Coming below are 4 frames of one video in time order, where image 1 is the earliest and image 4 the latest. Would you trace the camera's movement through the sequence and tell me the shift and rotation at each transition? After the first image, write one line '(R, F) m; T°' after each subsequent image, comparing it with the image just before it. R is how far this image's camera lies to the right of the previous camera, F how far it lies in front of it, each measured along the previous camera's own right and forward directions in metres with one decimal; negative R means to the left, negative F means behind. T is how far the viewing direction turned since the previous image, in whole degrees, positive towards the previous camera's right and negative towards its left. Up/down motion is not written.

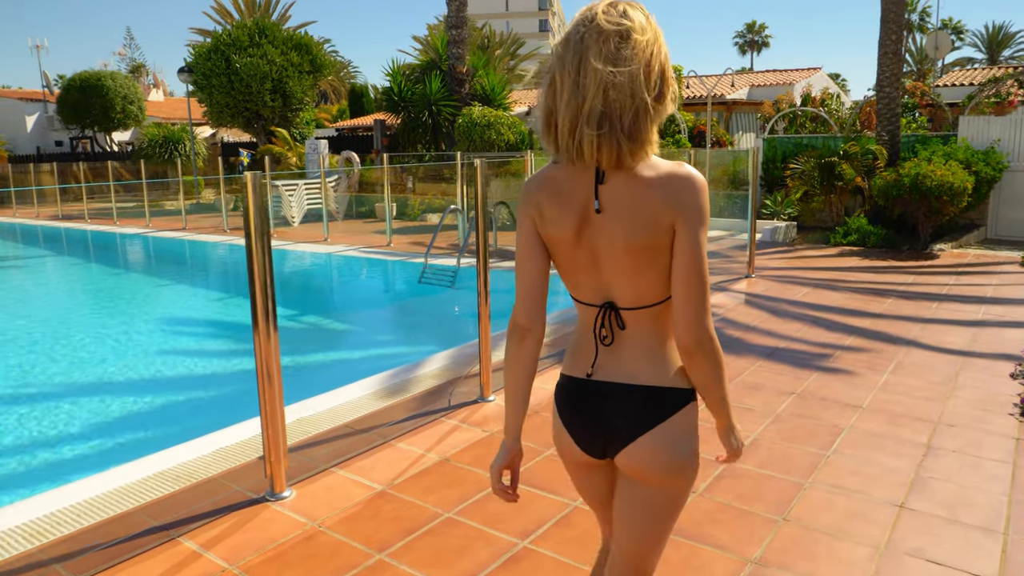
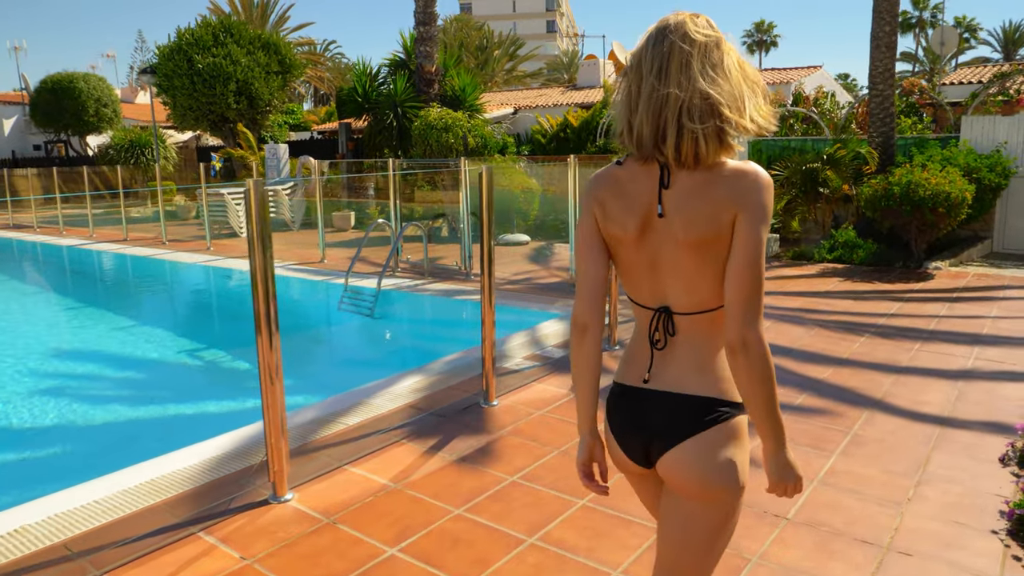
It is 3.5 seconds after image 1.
(+0.8, +1.1) m; -1°
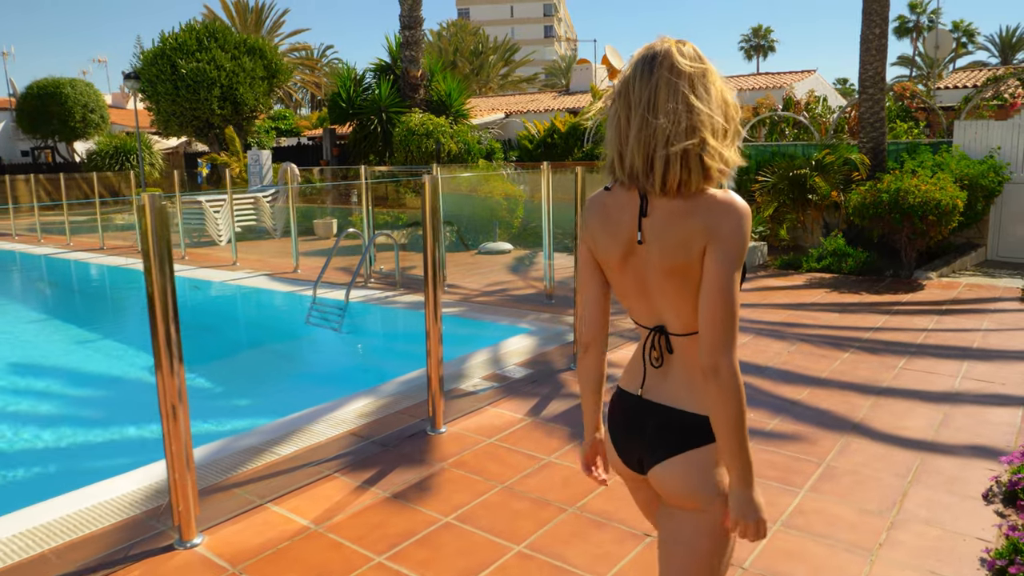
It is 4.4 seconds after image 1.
(+0.2, +0.3) m; 0°
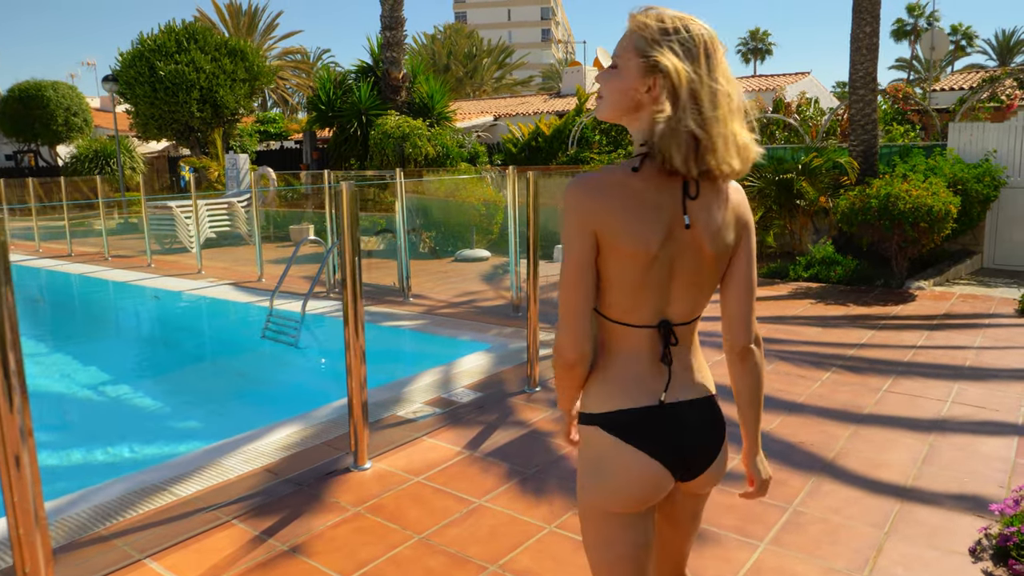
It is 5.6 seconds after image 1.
(+0.3, +0.4) m; 0°
